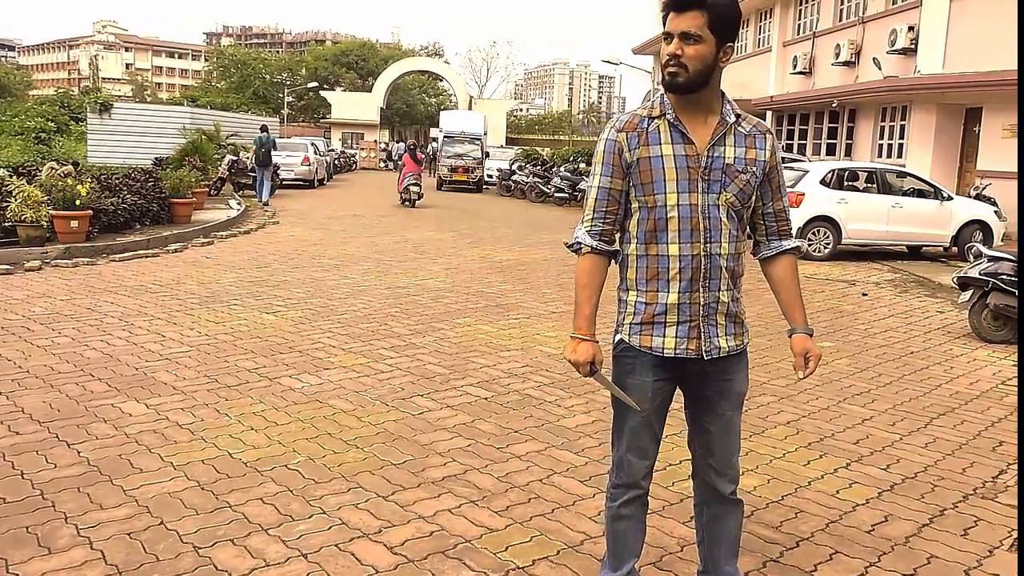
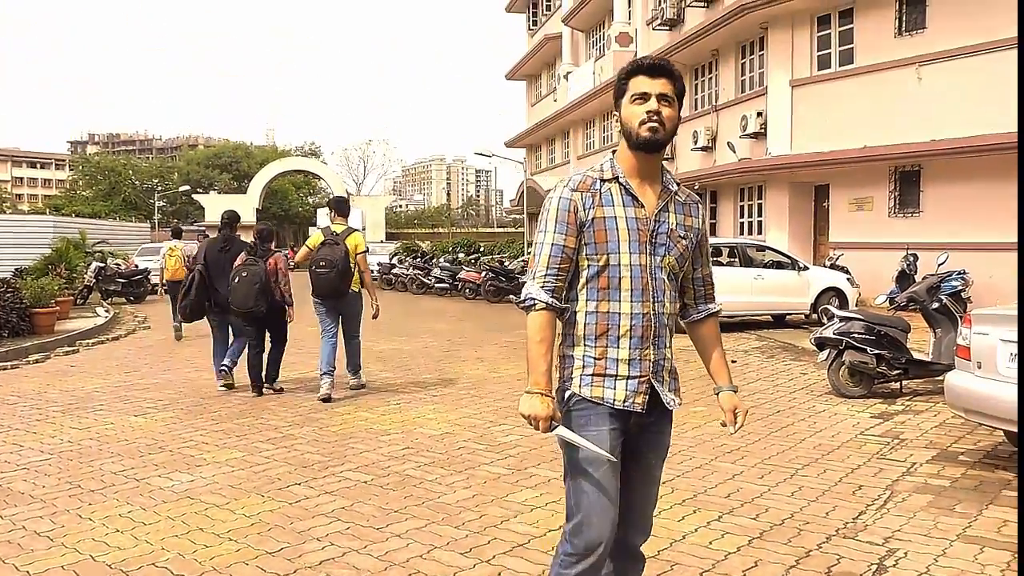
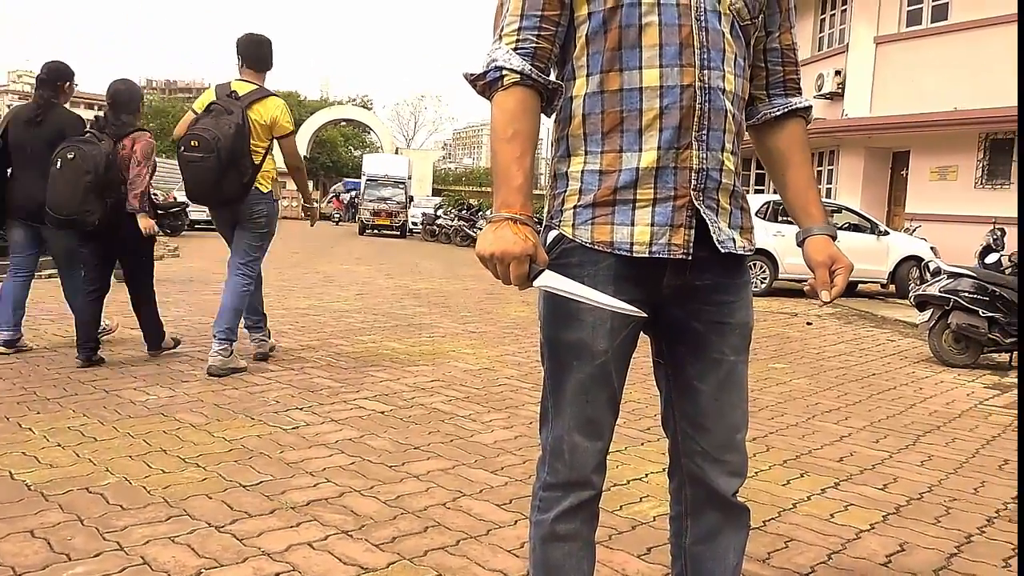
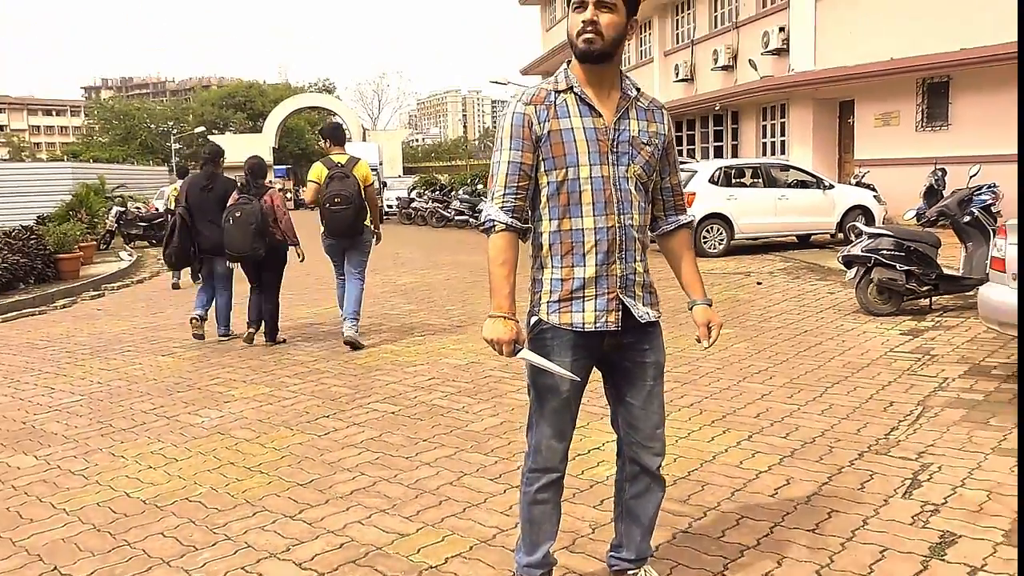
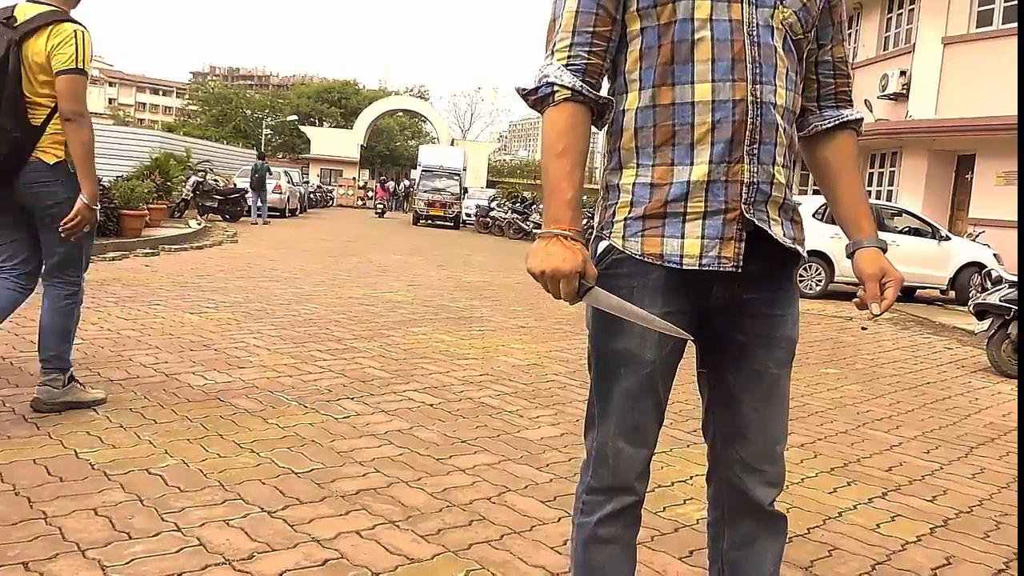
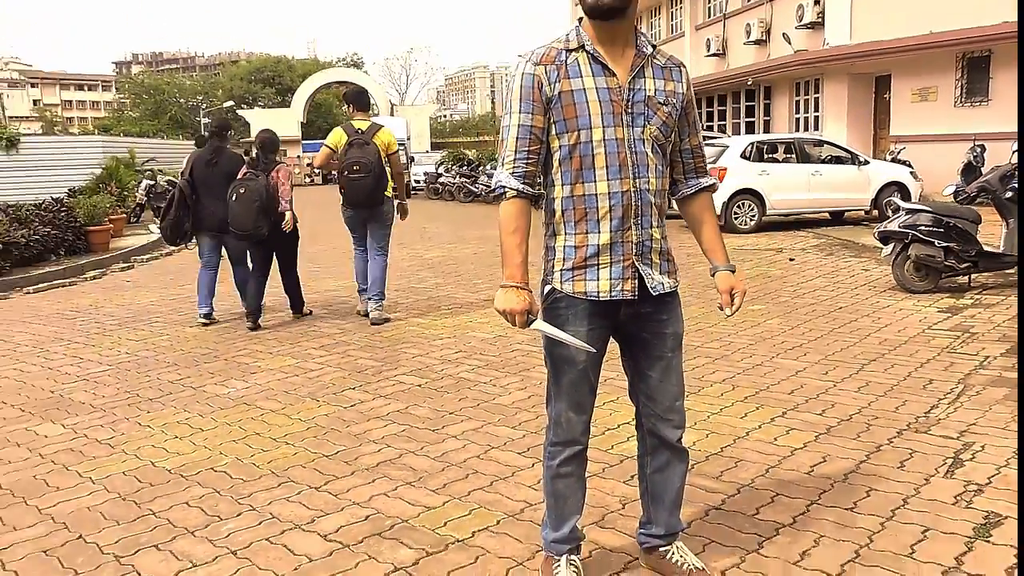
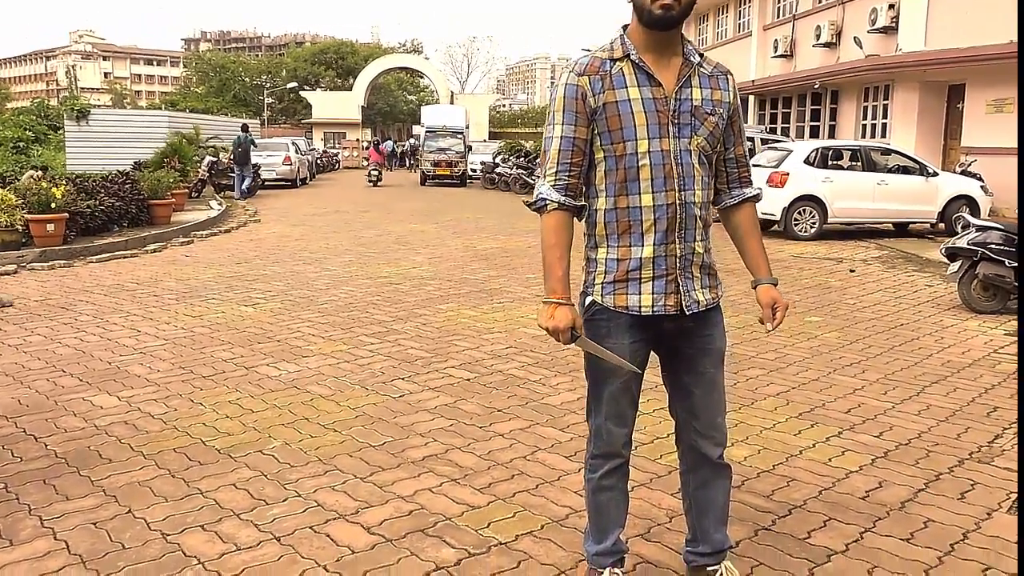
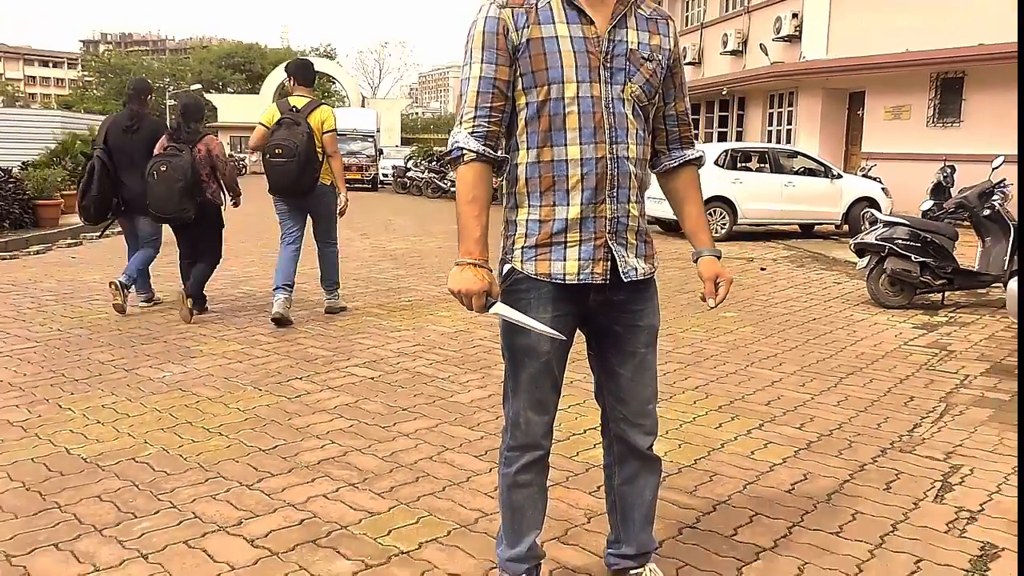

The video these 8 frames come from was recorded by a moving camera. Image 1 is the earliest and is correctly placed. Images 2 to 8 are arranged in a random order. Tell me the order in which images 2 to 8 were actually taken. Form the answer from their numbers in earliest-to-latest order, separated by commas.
7, 5, 3, 8, 6, 4, 2
